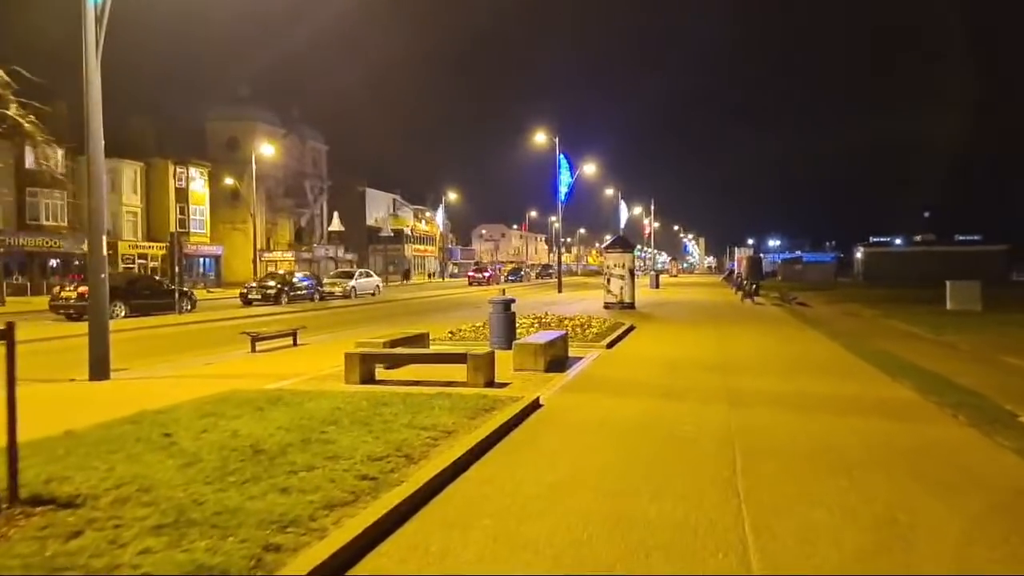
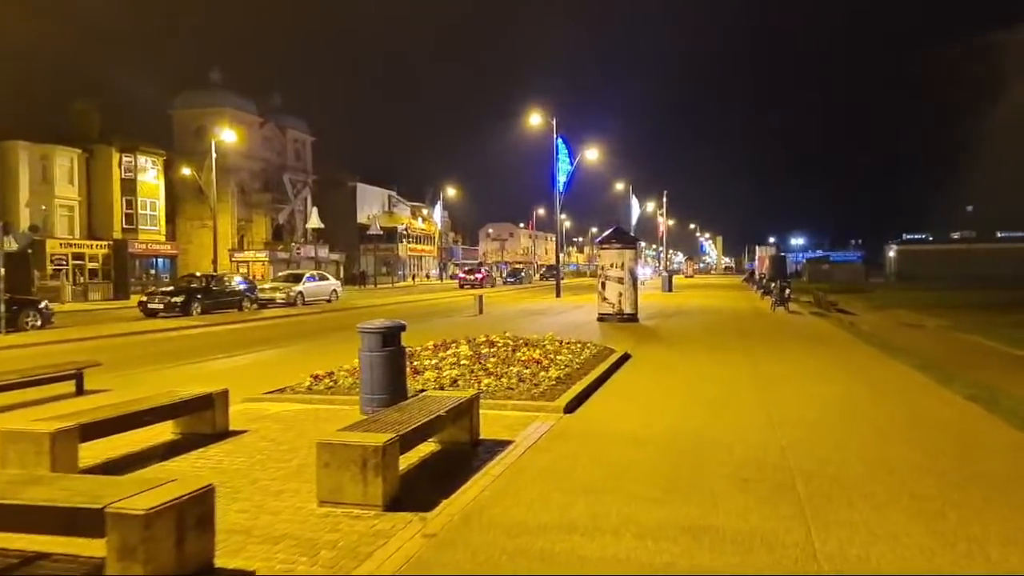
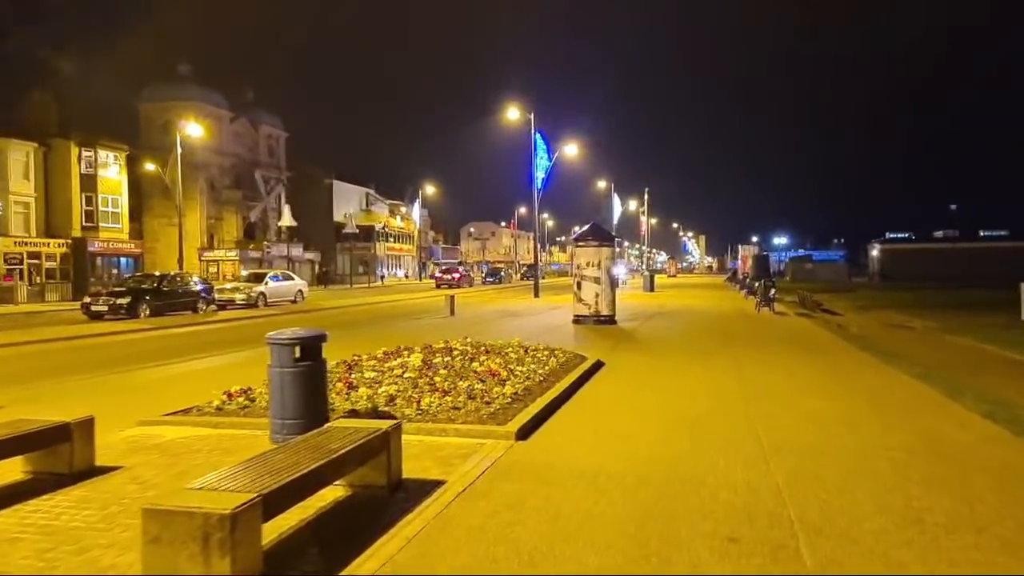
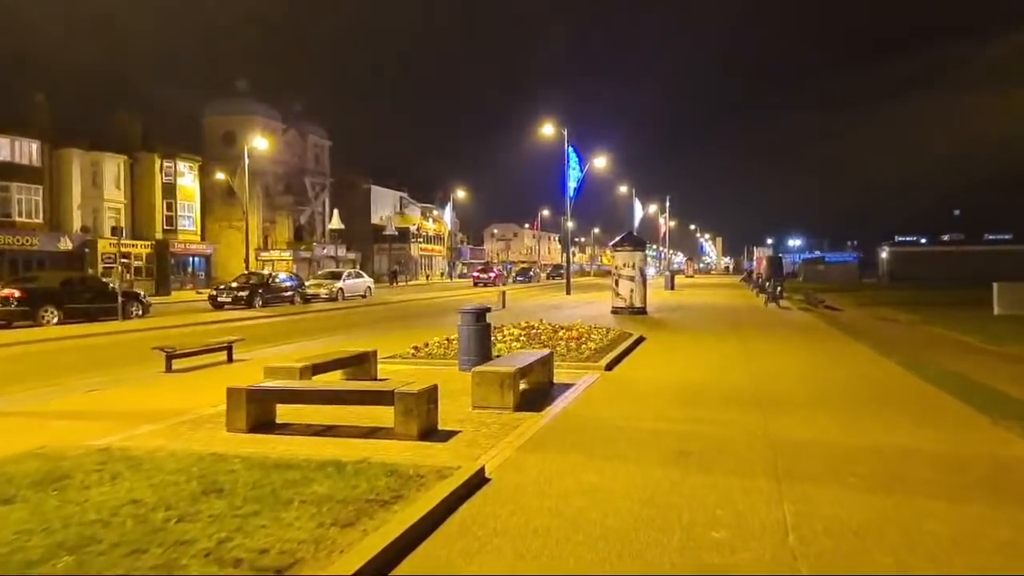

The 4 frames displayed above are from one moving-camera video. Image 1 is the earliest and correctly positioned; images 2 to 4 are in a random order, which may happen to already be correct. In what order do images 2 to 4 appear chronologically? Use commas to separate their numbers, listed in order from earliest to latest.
4, 2, 3
